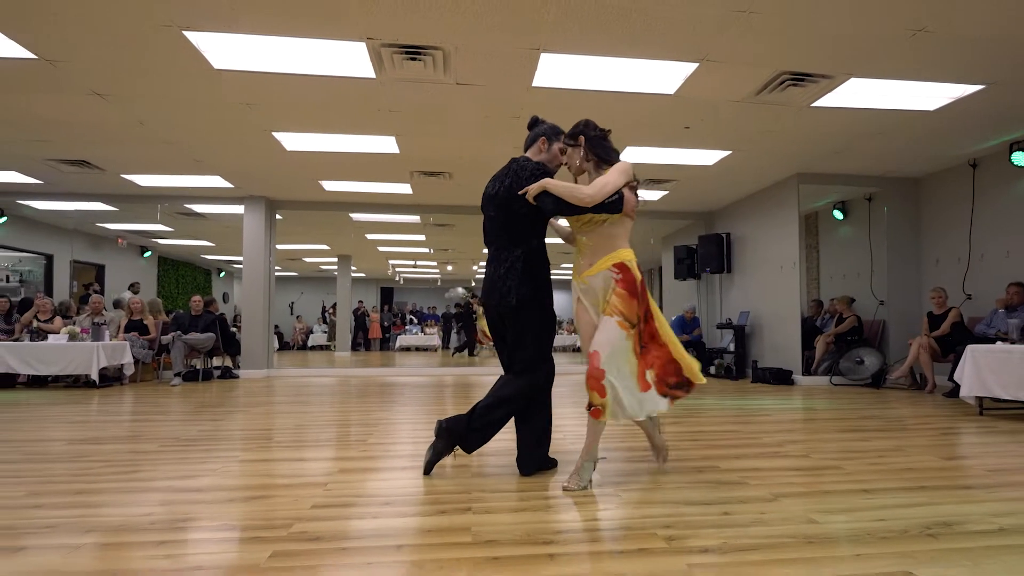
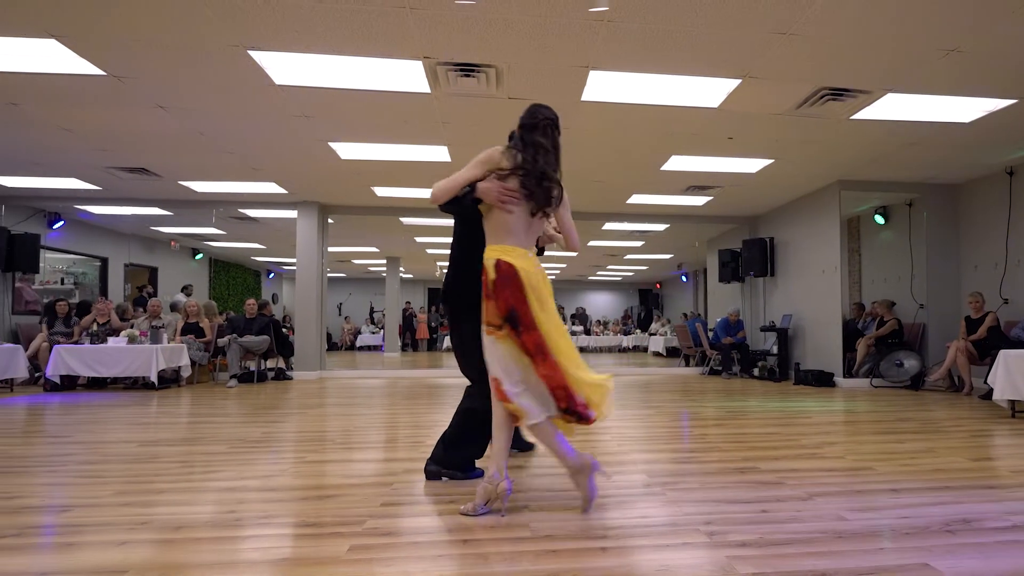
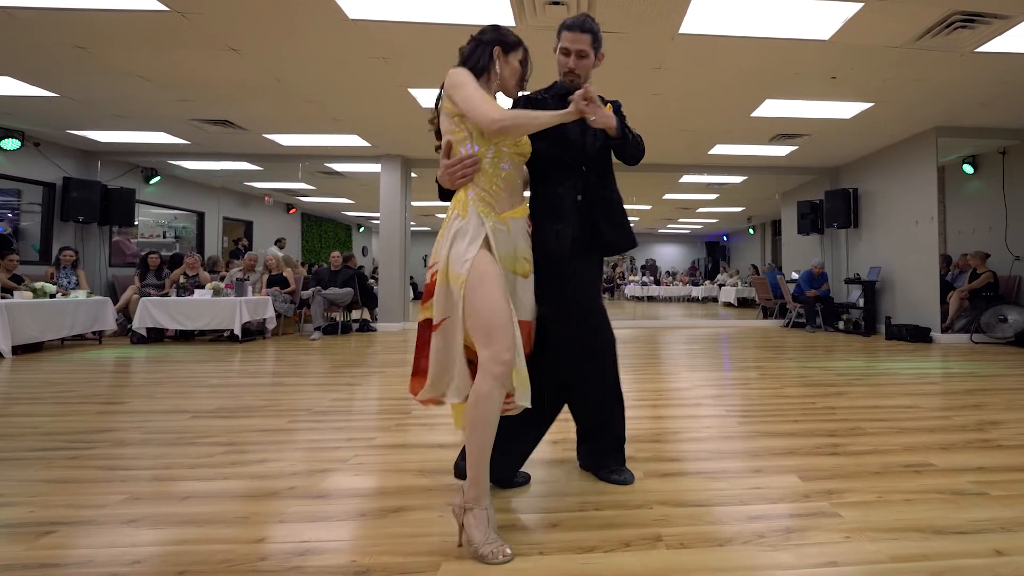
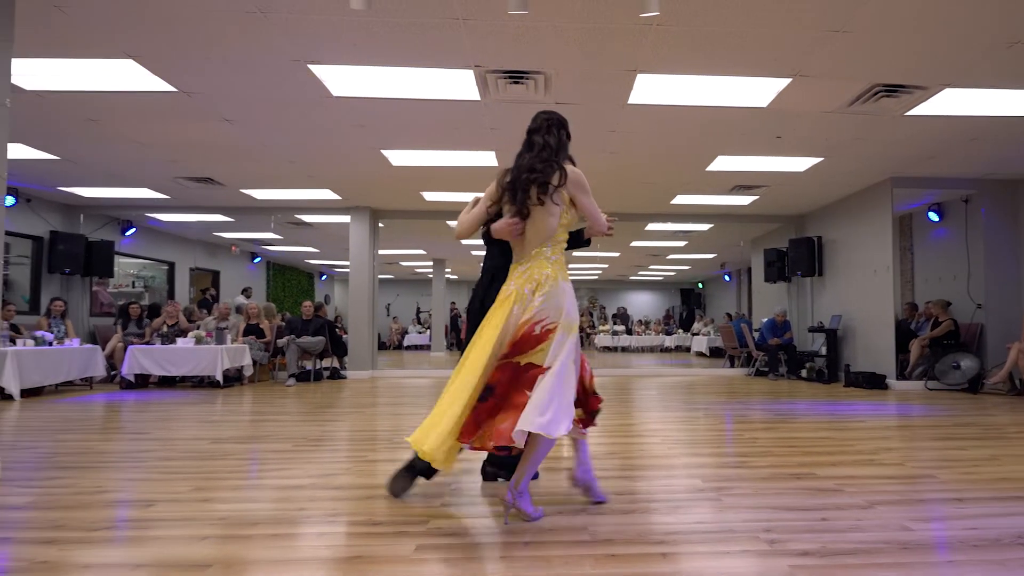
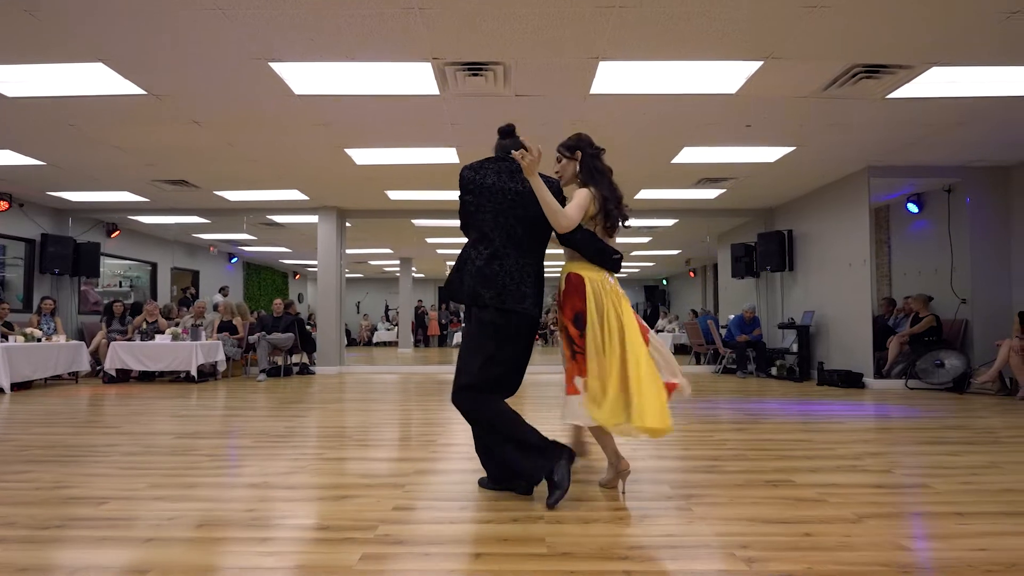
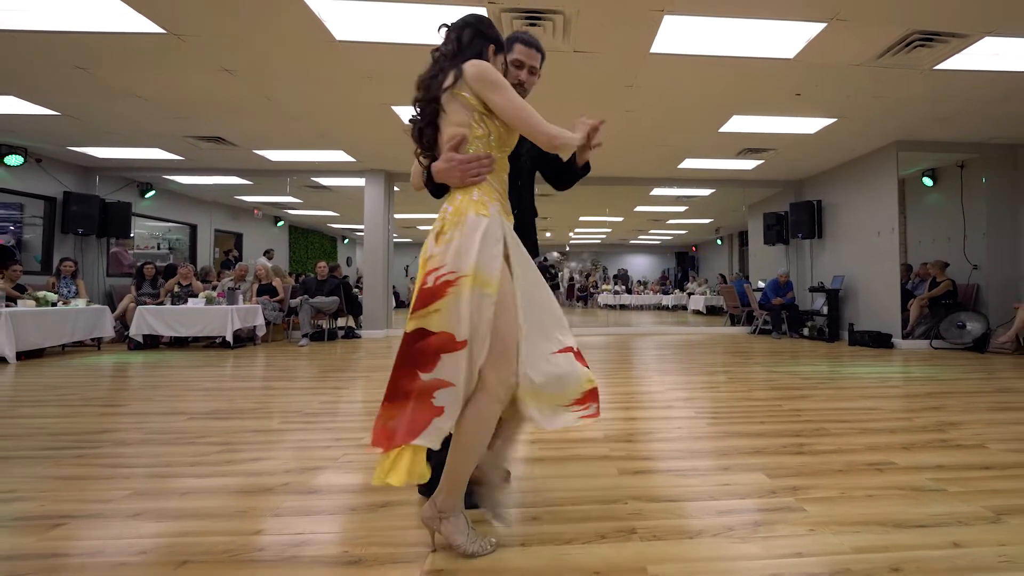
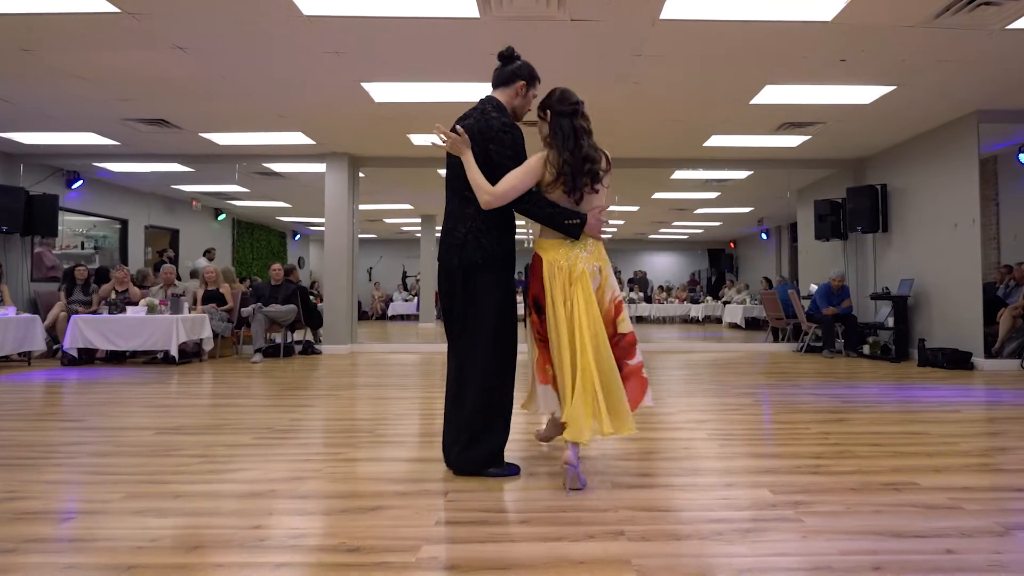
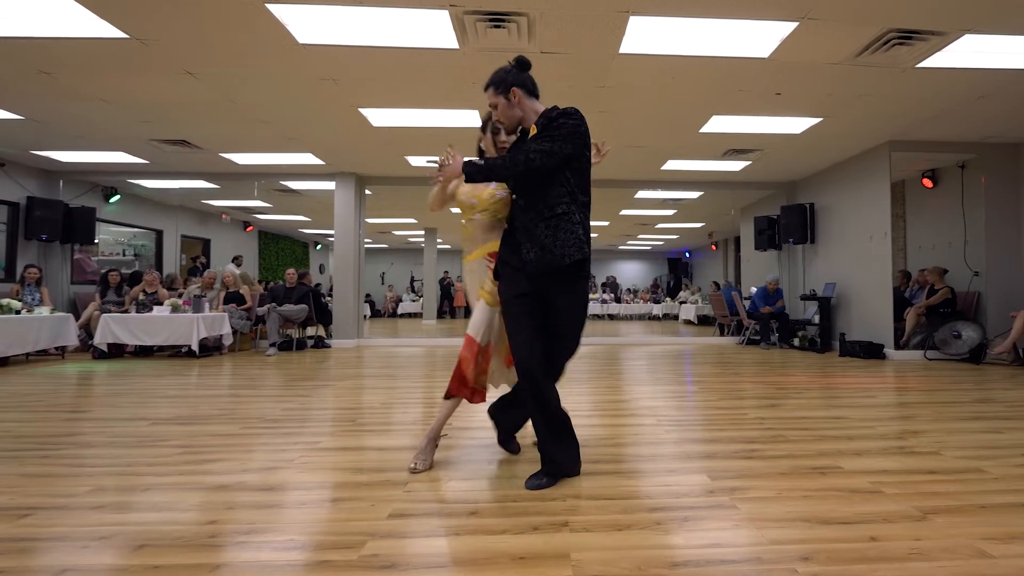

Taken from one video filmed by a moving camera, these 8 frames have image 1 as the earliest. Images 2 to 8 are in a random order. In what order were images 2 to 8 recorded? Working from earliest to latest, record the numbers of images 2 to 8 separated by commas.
2, 4, 5, 8, 3, 6, 7
